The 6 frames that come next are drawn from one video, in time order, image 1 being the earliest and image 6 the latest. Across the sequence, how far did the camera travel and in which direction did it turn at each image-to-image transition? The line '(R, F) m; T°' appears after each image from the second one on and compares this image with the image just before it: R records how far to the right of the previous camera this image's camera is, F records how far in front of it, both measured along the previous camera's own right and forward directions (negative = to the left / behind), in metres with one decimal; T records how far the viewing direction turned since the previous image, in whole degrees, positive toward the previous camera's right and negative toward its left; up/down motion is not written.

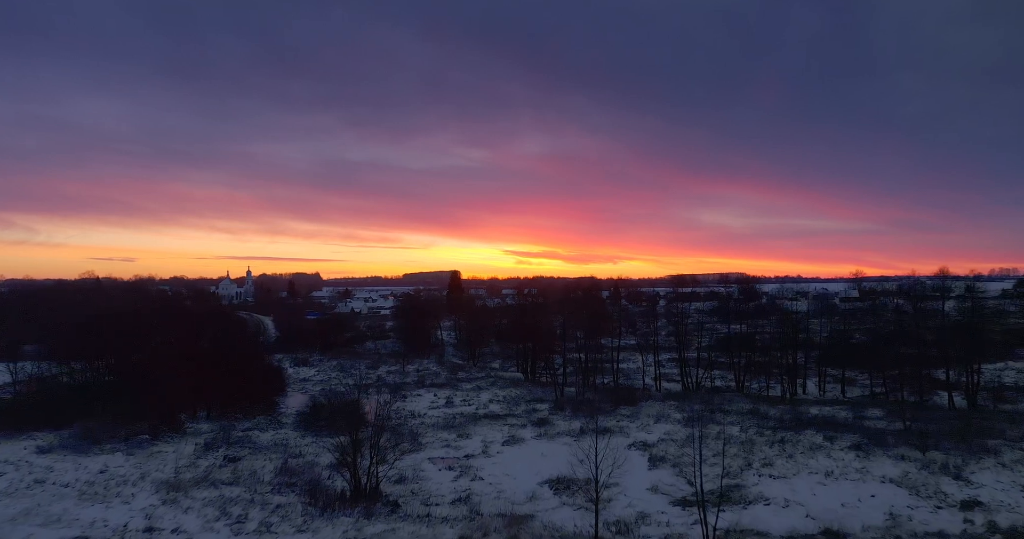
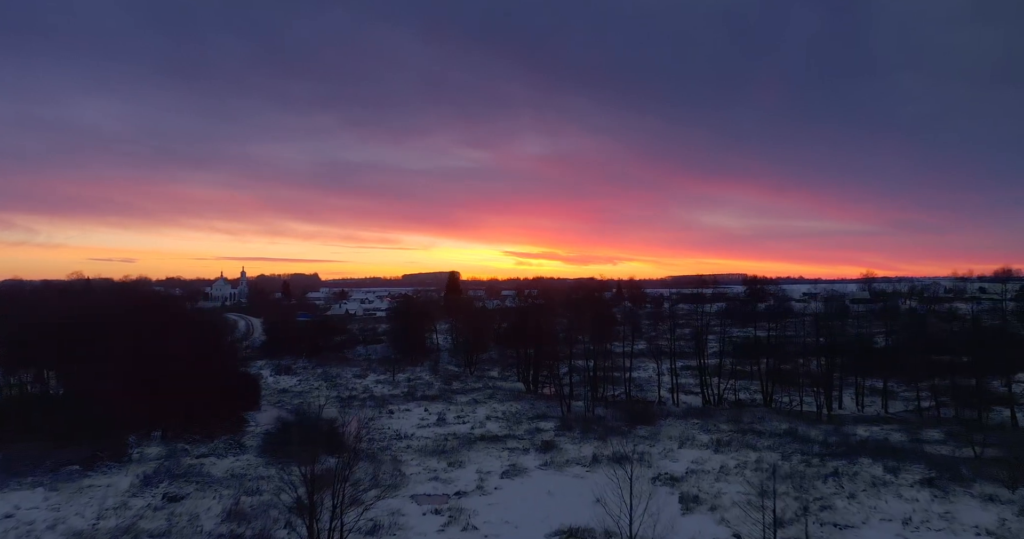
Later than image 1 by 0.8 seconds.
(0.0, +4.1) m; 0°
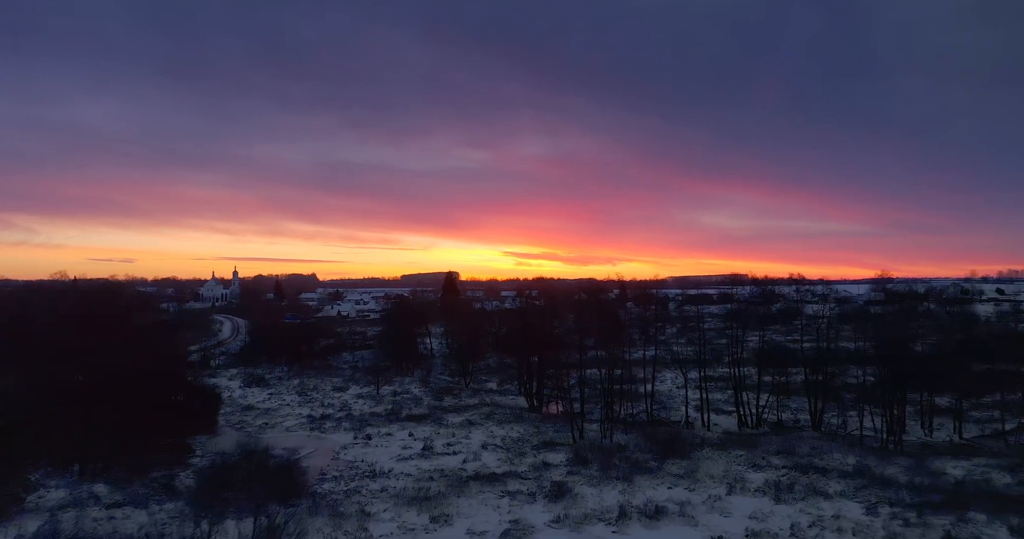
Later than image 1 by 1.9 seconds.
(-0.1, +5.4) m; 0°
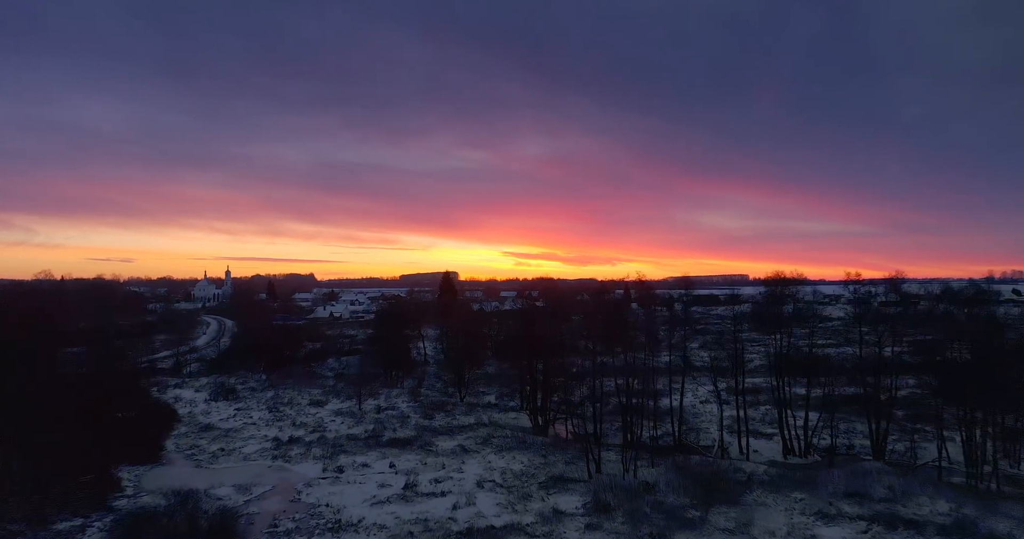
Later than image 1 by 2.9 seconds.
(-0.1, +4.8) m; 0°
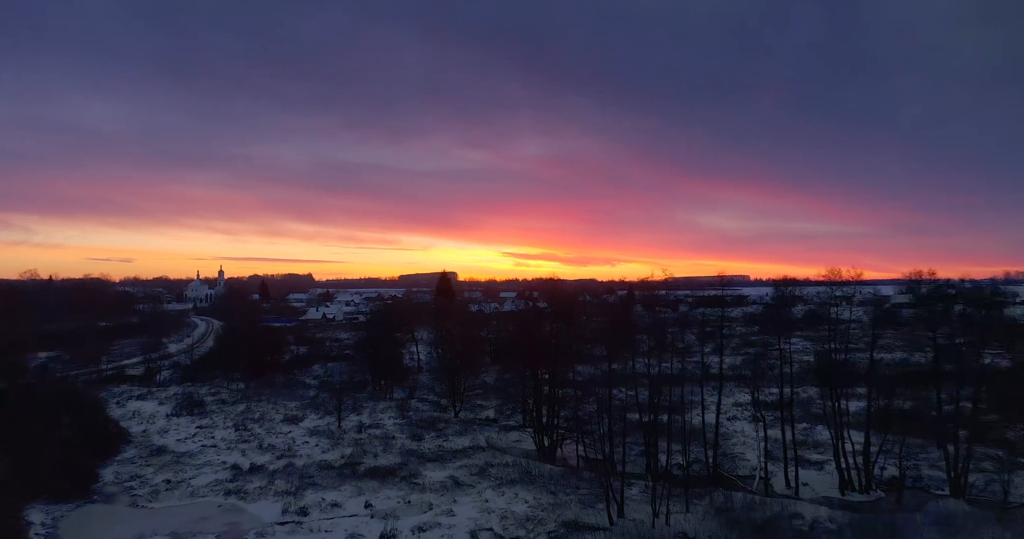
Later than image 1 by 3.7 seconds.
(-0.1, +4.2) m; 0°
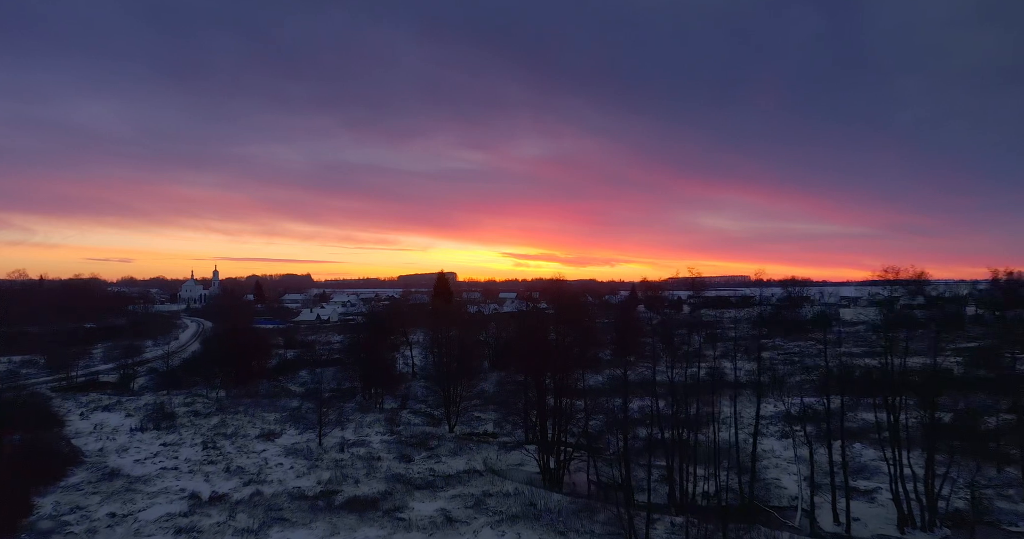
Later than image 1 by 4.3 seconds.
(-0.1, +3.1) m; 0°
